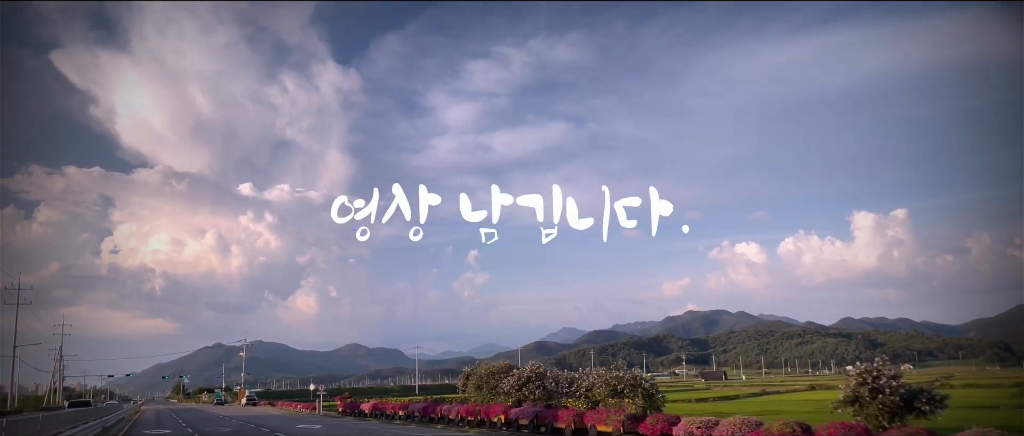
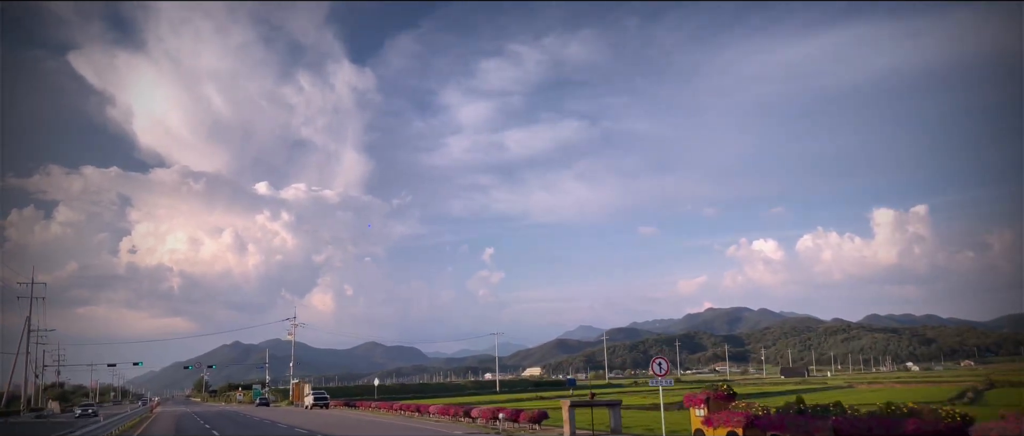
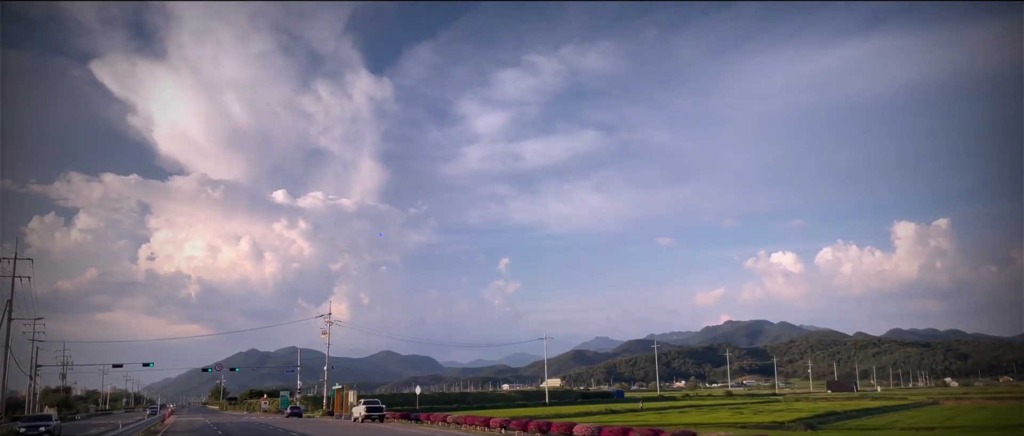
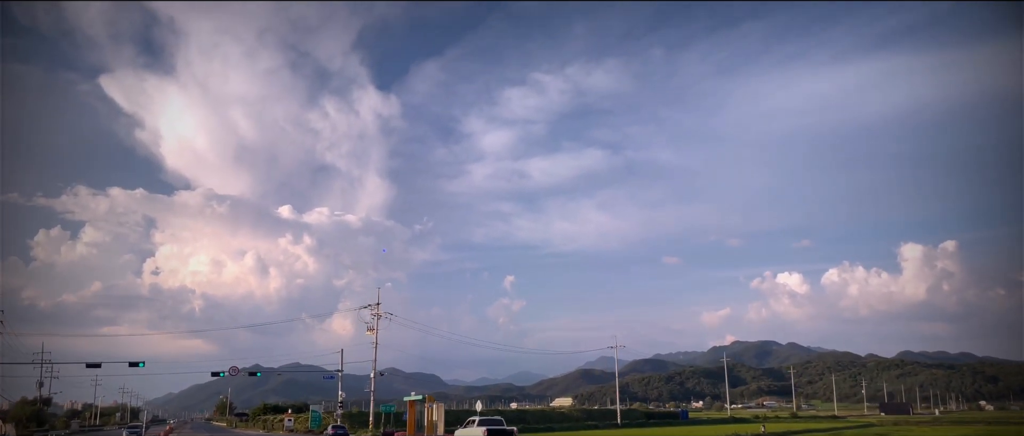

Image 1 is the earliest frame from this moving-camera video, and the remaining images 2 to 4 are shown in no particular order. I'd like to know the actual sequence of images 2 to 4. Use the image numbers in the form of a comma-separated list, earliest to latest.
2, 3, 4
